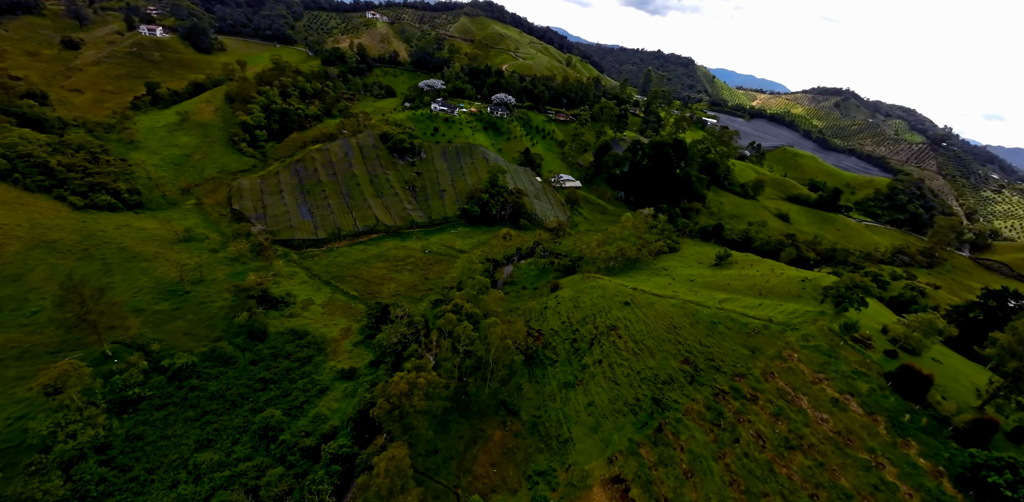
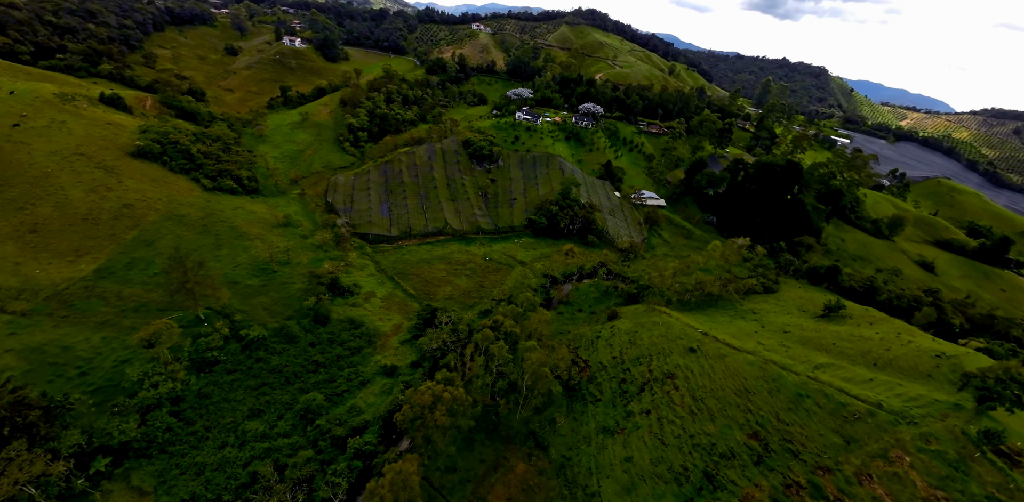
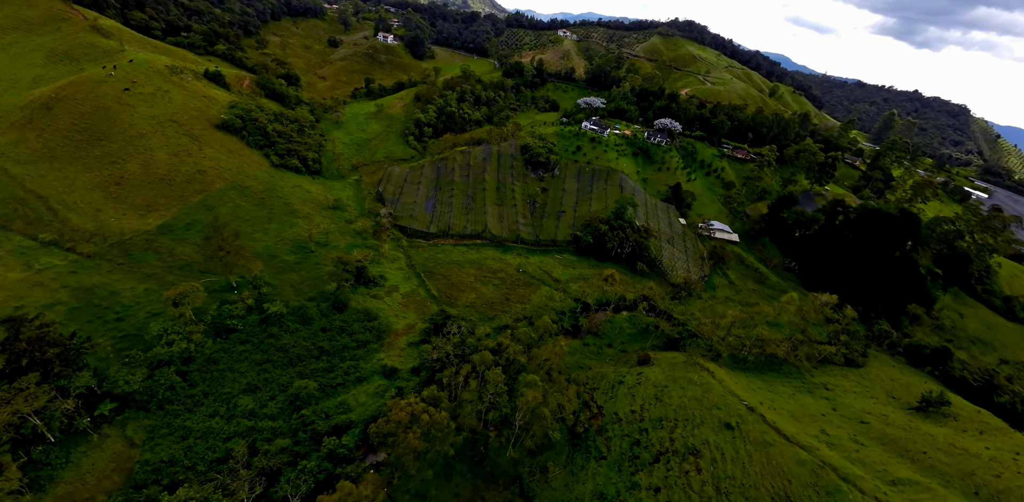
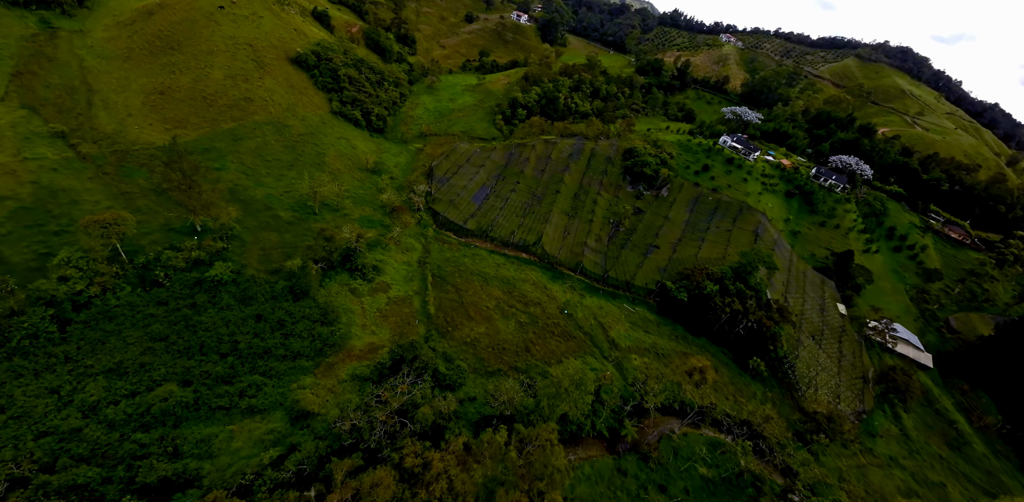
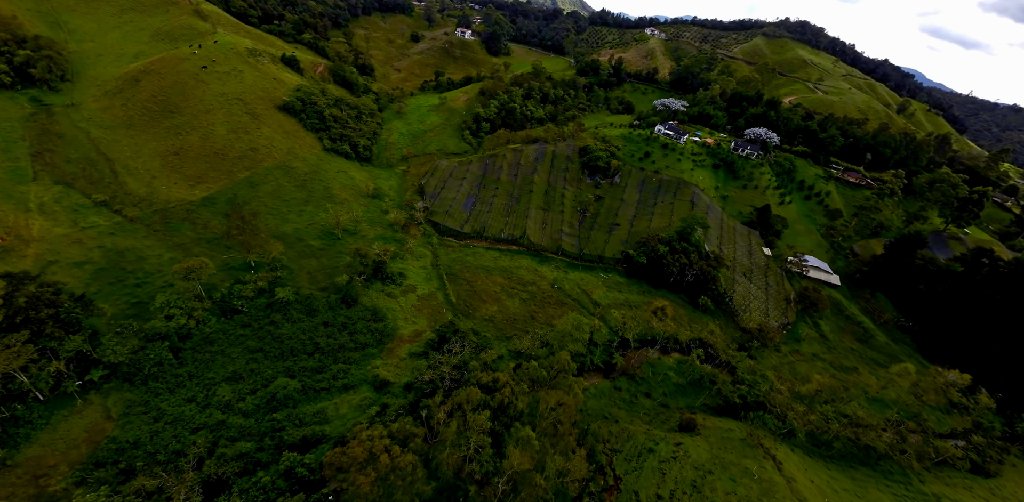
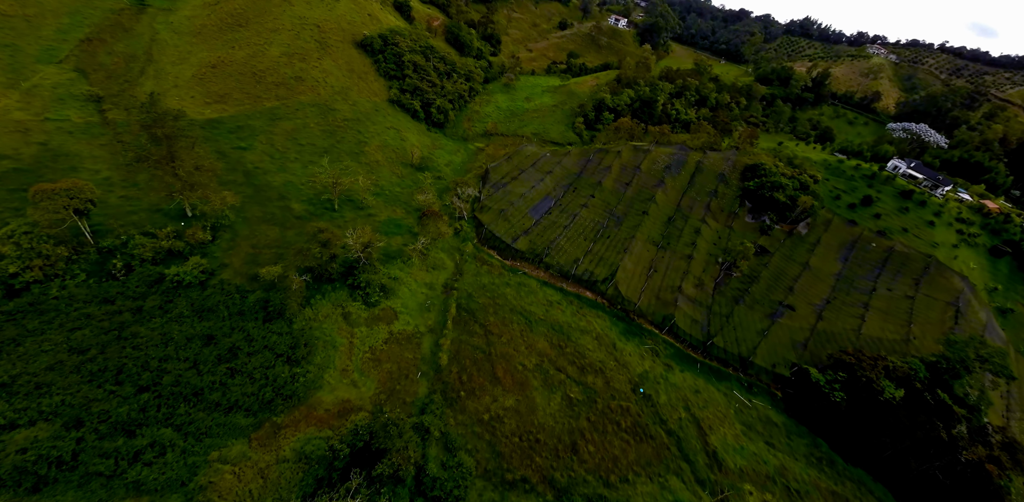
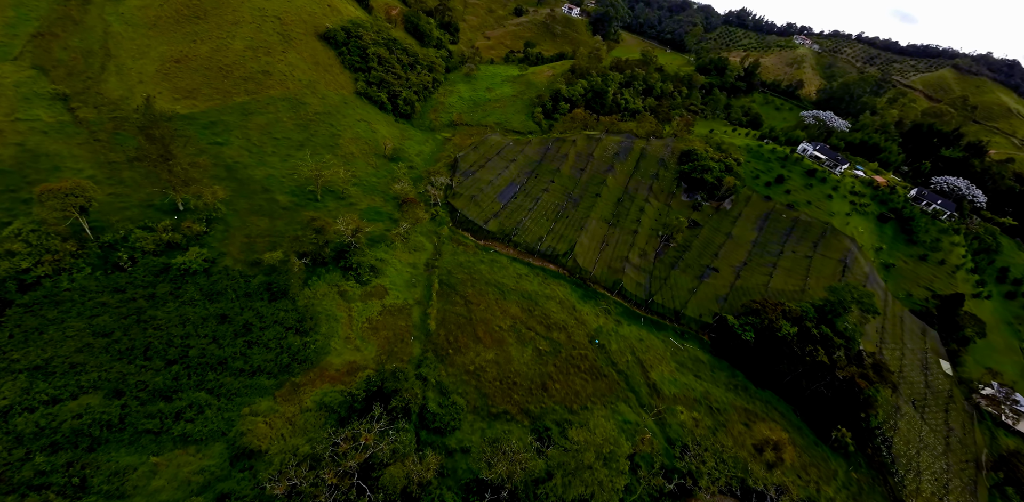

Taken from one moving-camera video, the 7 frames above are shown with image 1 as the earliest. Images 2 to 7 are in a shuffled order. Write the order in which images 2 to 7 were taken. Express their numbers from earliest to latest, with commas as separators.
2, 3, 5, 4, 7, 6
